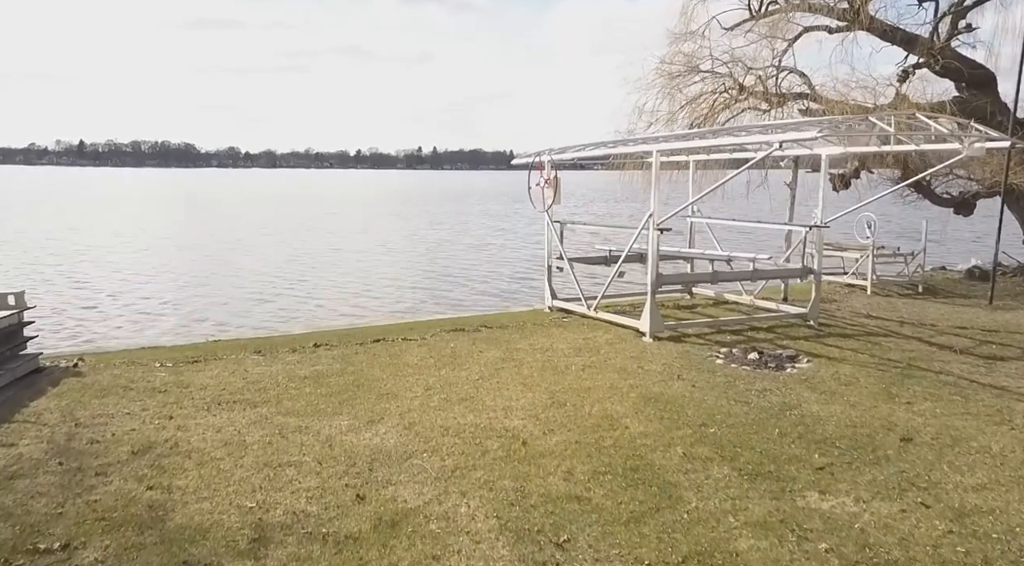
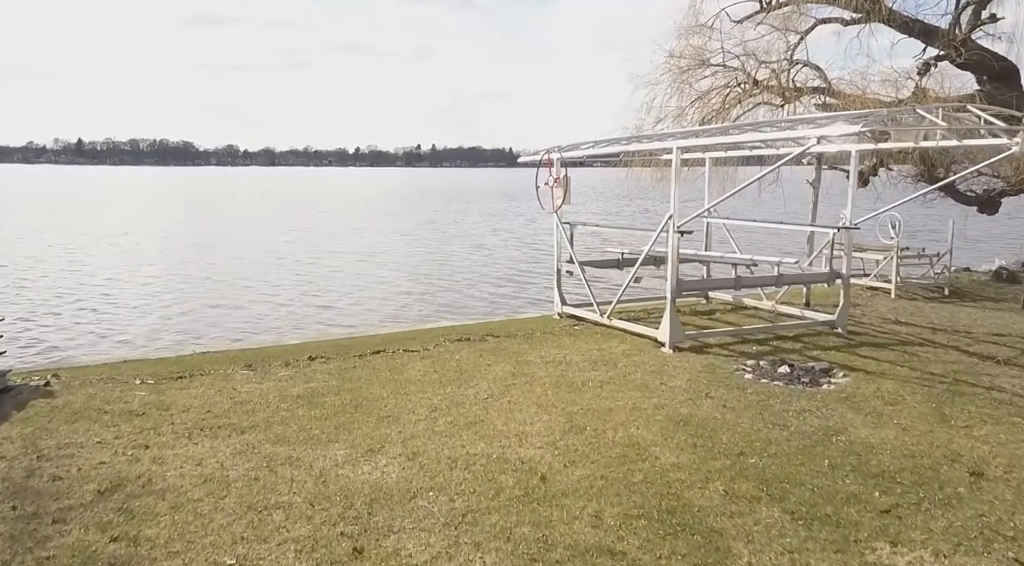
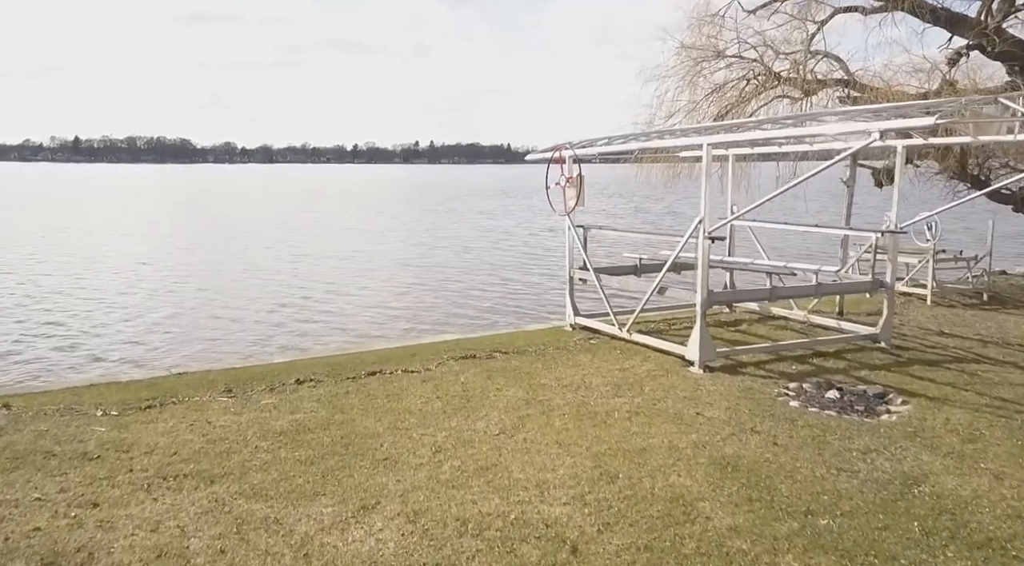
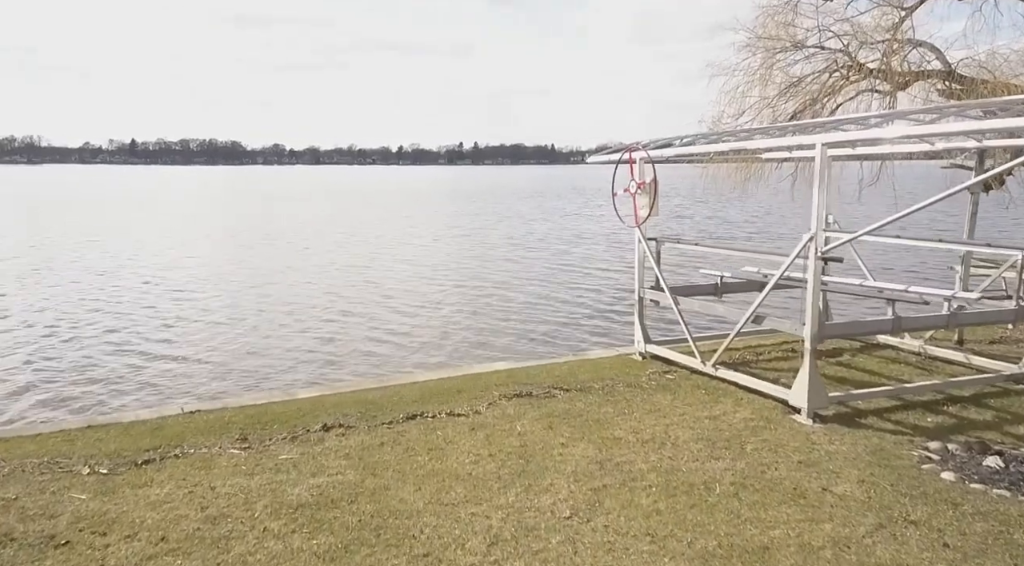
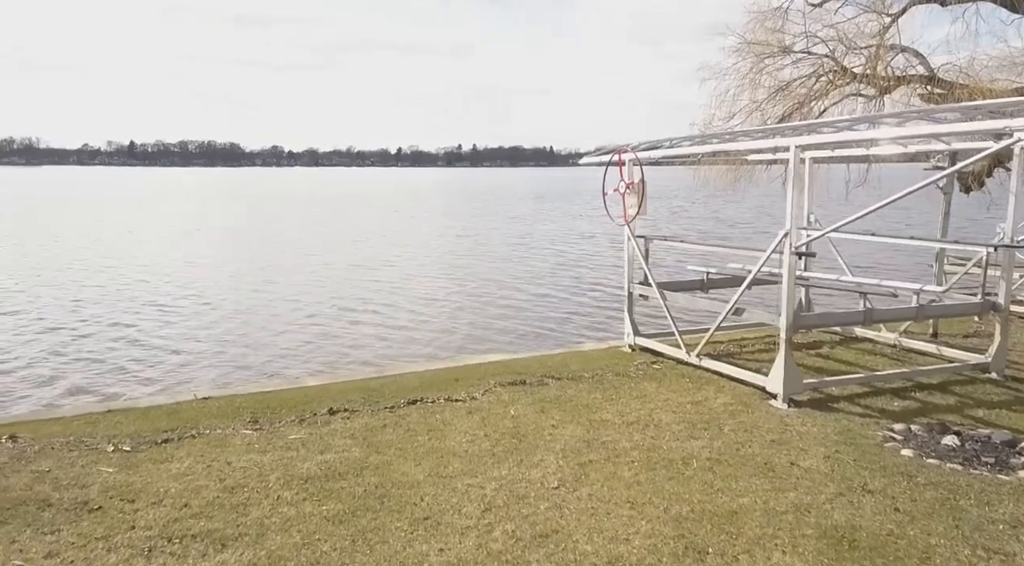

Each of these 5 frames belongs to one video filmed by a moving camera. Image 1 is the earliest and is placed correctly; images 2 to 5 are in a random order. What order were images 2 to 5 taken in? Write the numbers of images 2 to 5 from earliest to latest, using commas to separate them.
2, 3, 5, 4
